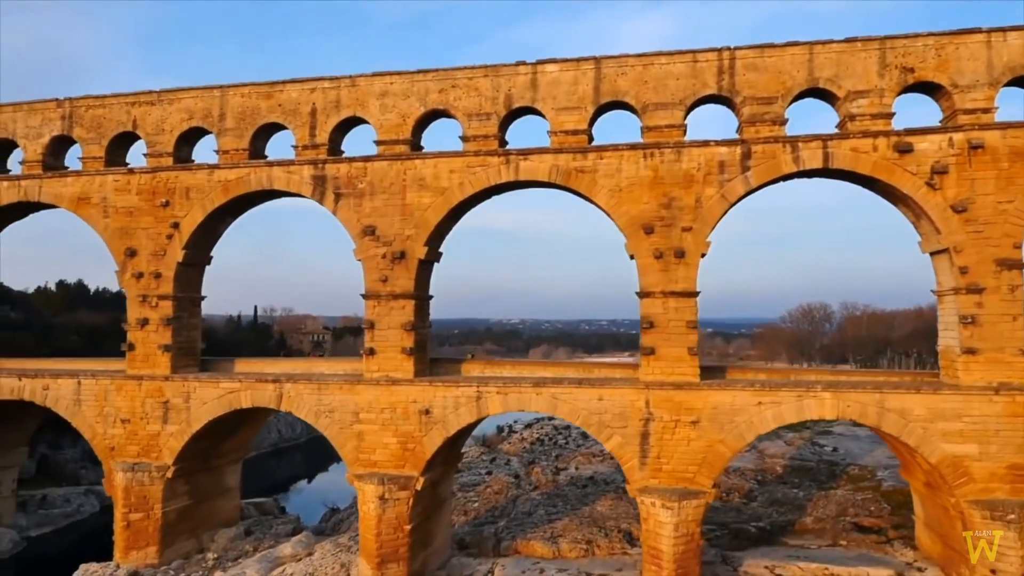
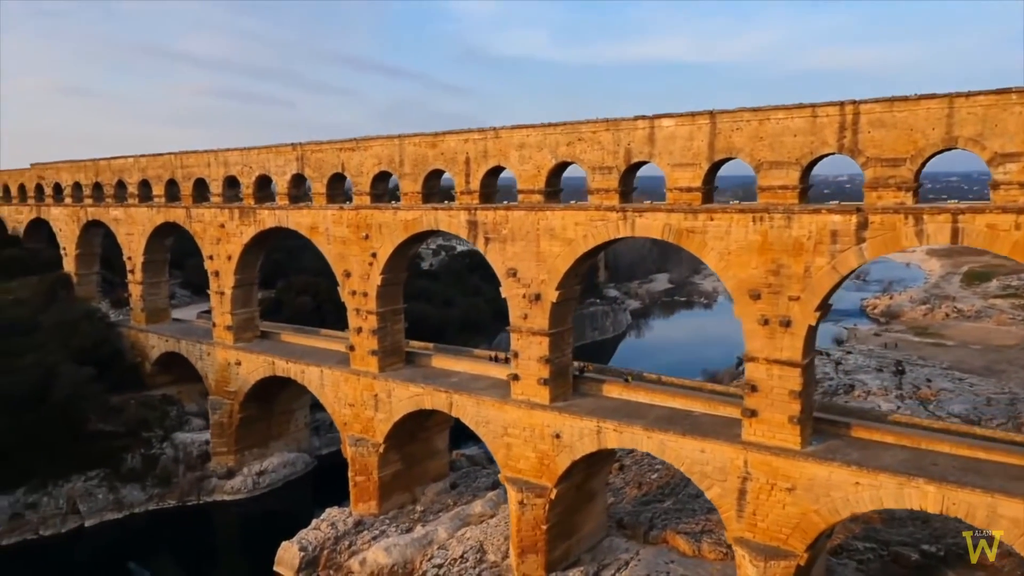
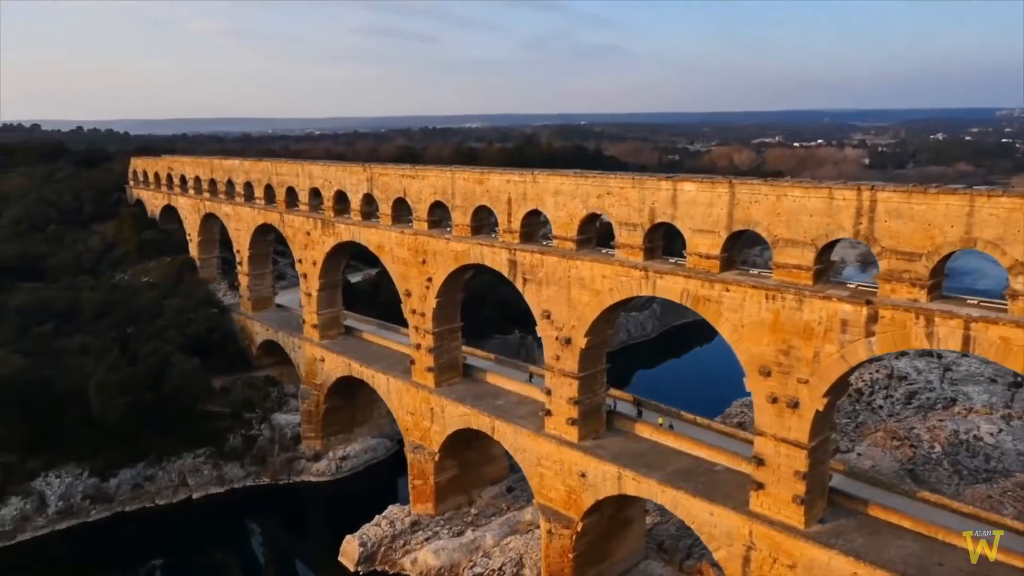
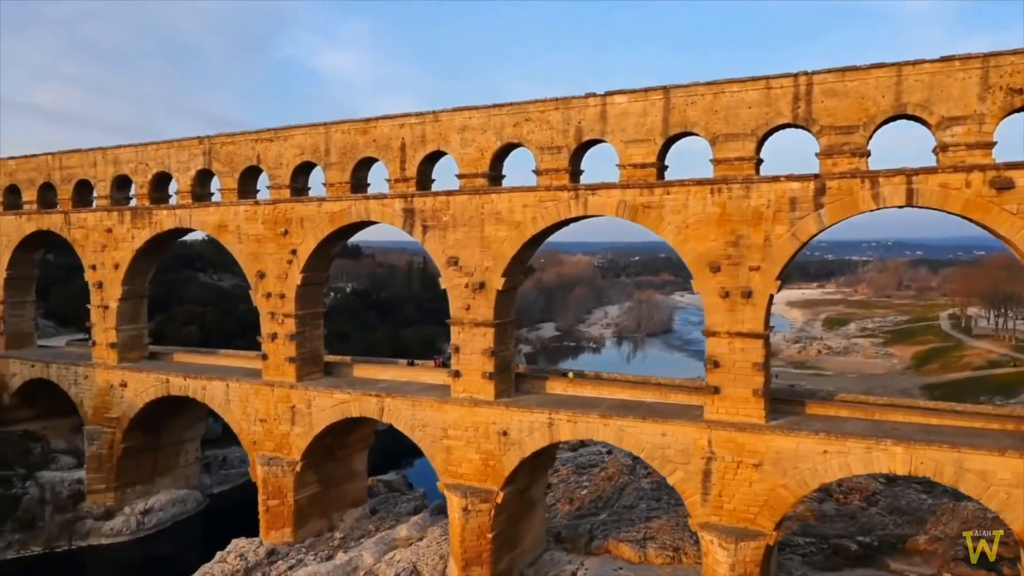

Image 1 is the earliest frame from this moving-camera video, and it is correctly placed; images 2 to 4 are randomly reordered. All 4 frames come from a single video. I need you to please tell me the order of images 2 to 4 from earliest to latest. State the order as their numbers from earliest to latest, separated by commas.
4, 2, 3
